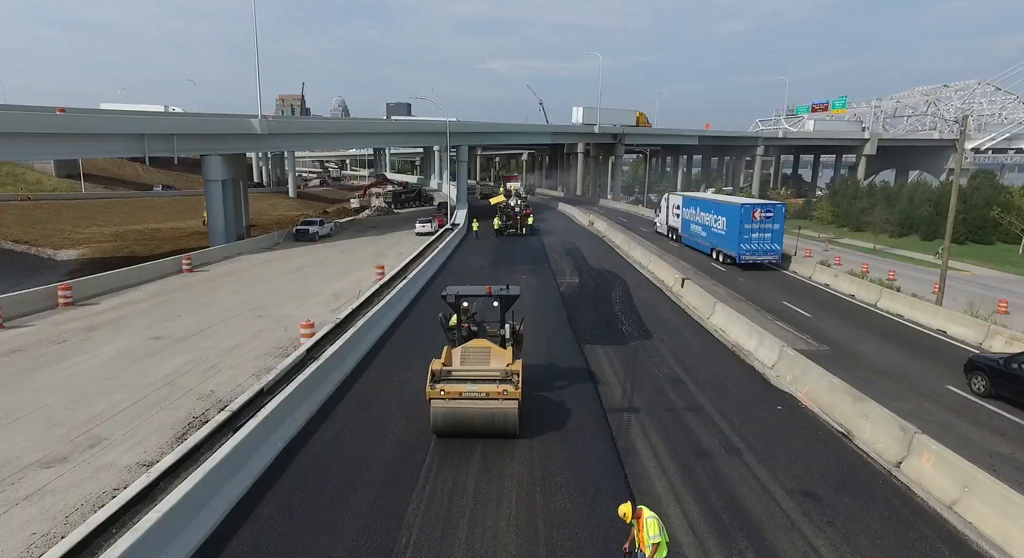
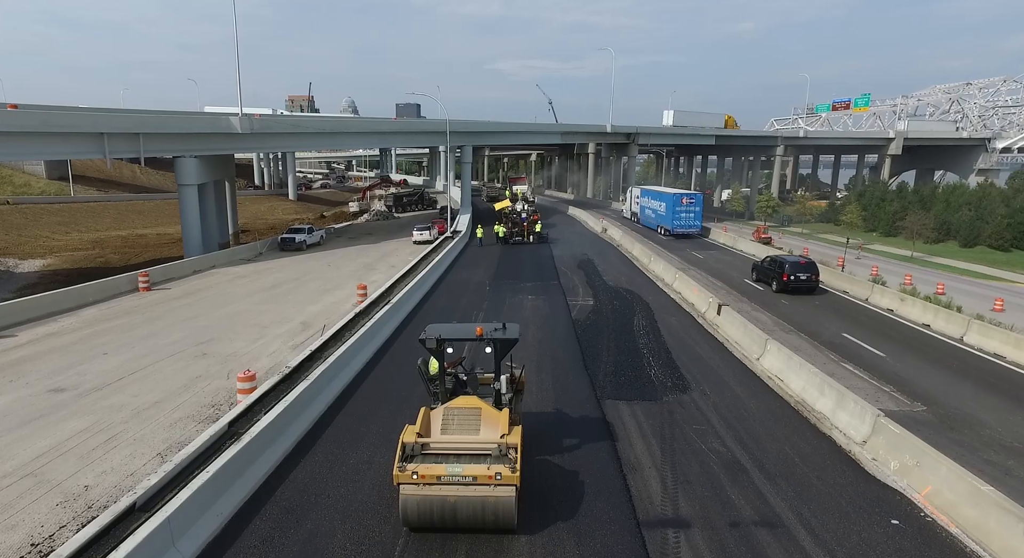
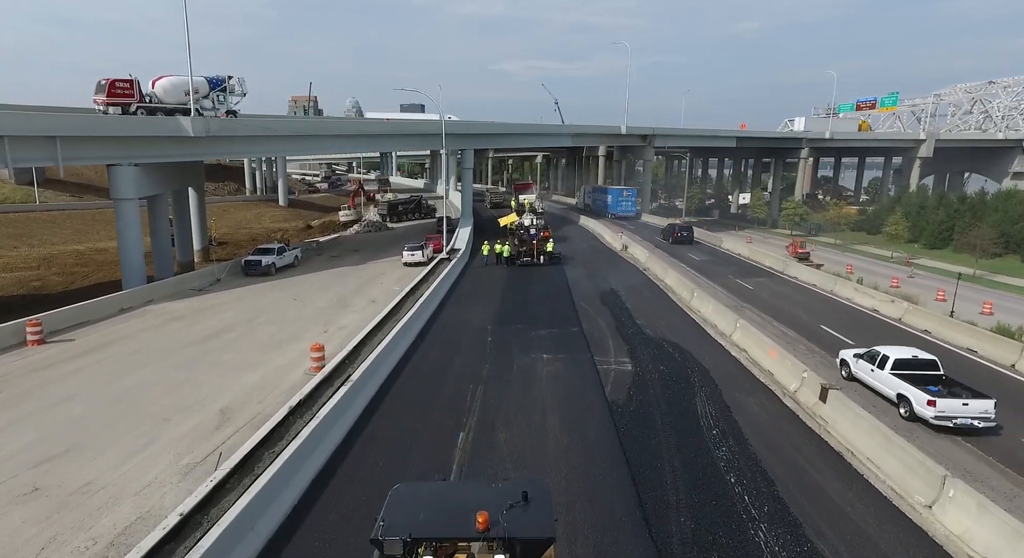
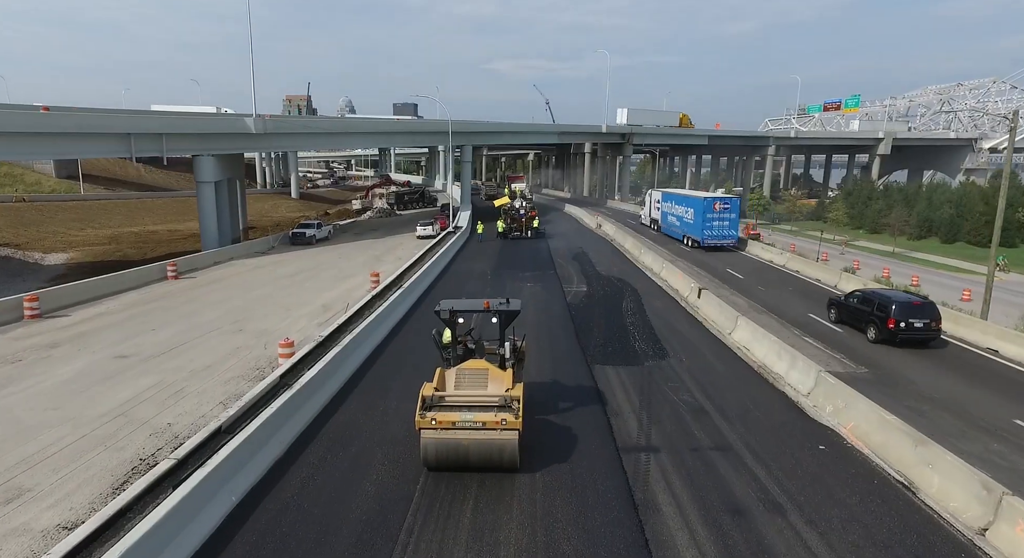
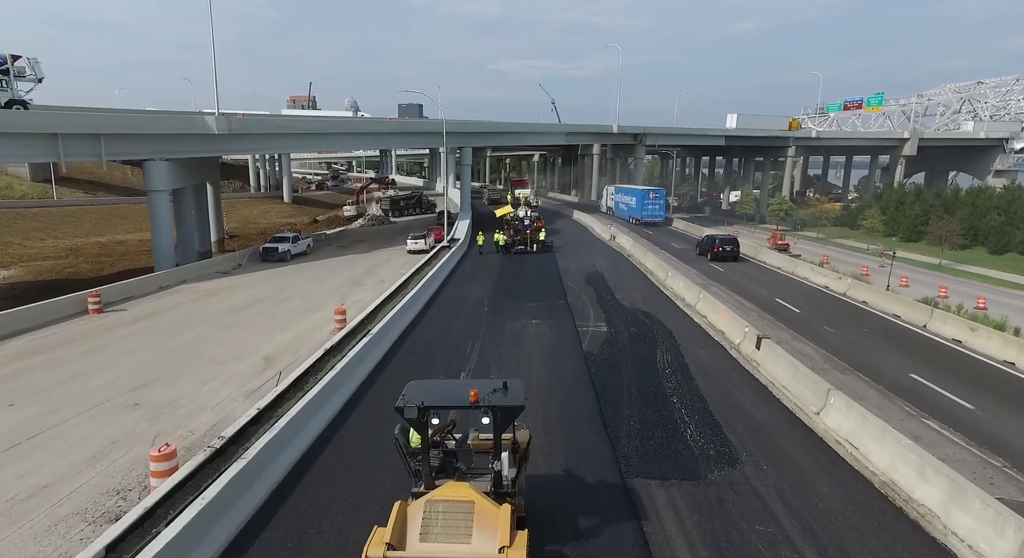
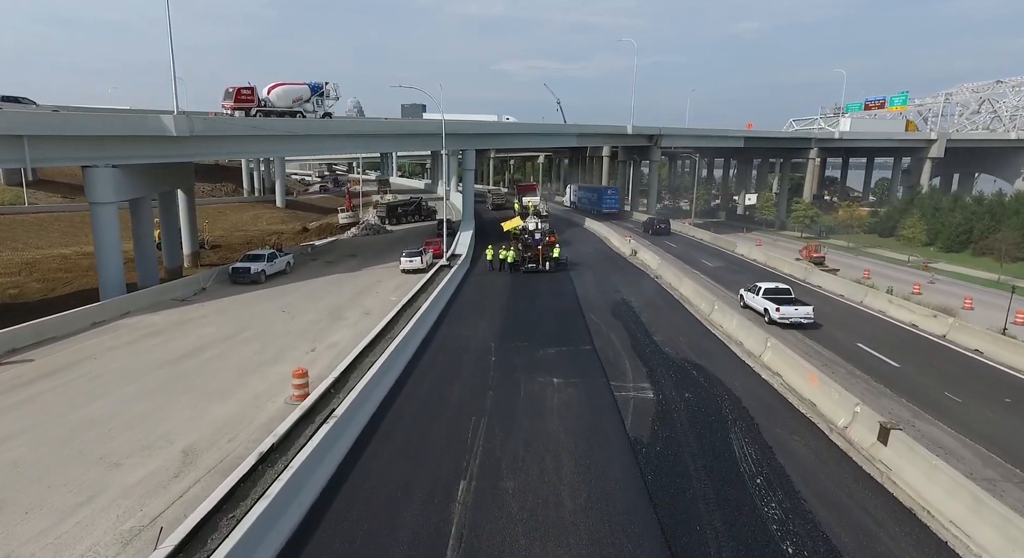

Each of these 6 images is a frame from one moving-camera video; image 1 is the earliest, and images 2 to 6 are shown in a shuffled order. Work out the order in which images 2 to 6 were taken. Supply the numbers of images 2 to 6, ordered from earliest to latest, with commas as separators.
4, 2, 5, 3, 6
